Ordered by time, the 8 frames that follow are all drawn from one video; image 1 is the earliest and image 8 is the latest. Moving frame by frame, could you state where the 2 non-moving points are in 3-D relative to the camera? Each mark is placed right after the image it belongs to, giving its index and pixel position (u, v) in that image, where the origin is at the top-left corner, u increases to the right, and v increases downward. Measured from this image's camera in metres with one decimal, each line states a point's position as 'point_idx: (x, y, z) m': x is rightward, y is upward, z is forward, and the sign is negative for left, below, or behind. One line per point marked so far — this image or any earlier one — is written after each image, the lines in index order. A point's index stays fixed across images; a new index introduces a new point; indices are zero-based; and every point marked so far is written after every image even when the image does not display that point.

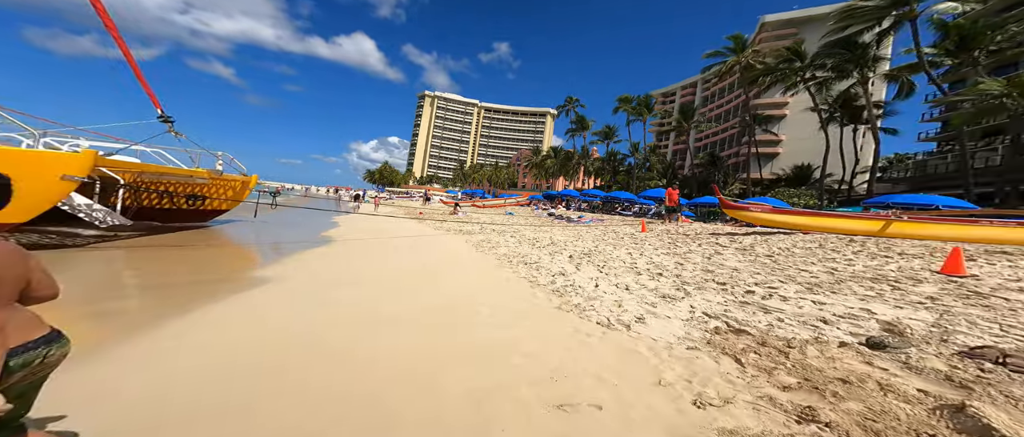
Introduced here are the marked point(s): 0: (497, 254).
0: (-0.4, -0.8, +7.6) m
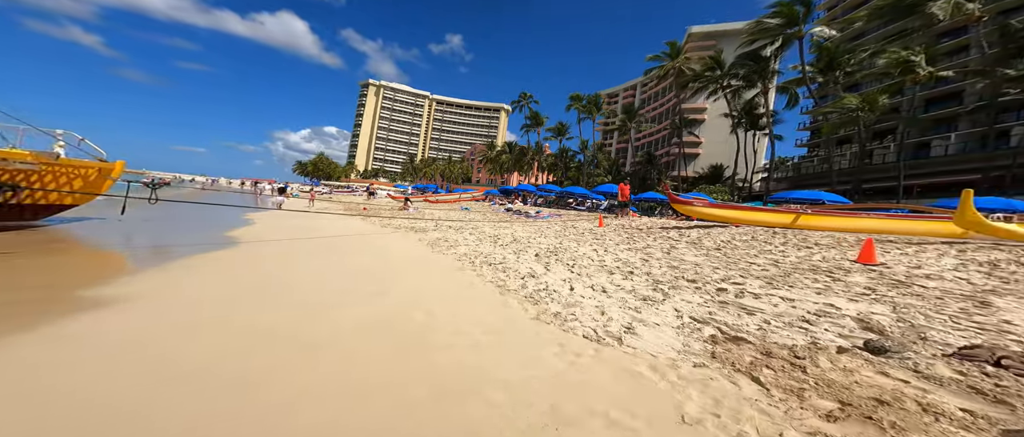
0: (-1.2, -0.7, +6.9) m
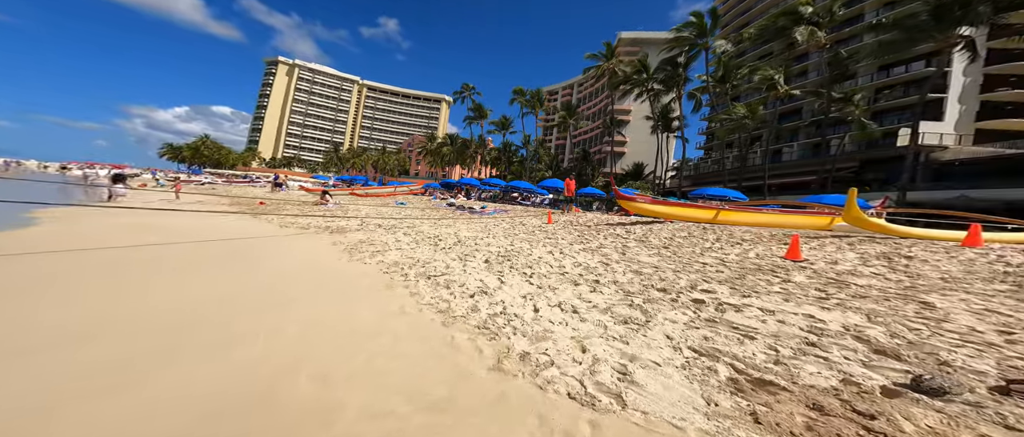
0: (-2.1, -0.7, +5.5) m
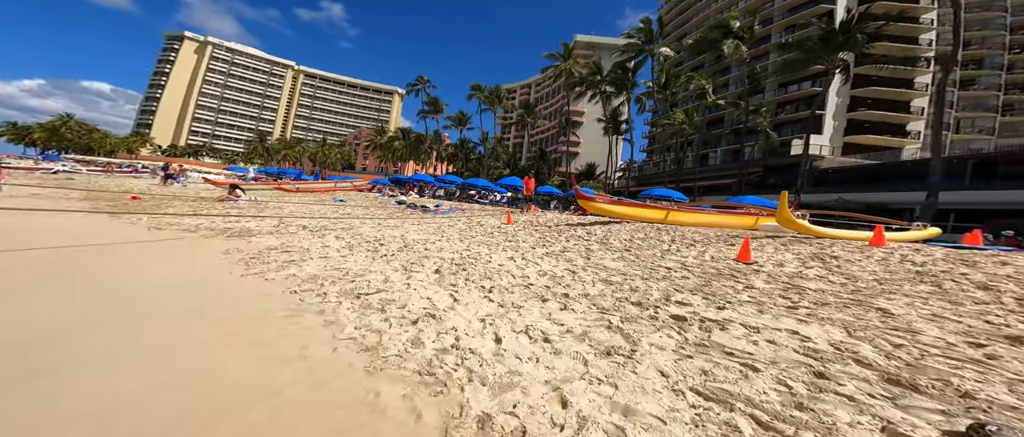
0: (-2.8, -0.7, +4.3) m
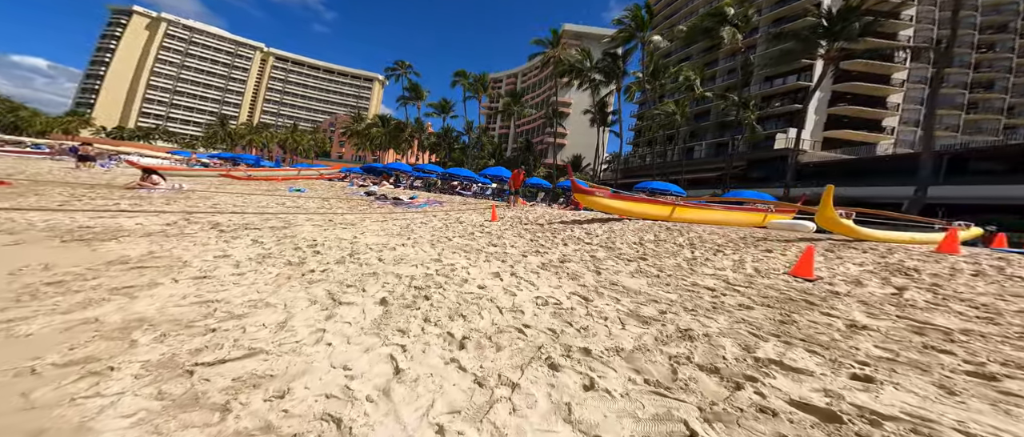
0: (-2.9, -0.7, +2.4) m
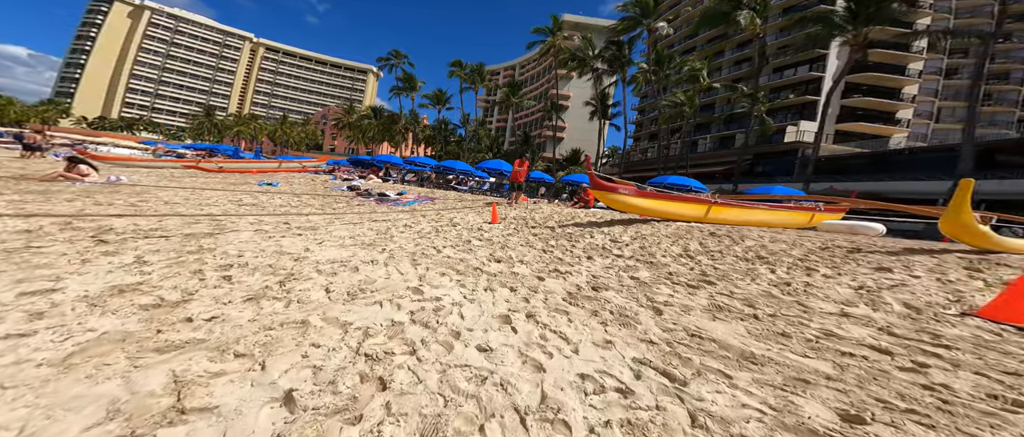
0: (-2.7, -0.8, +0.7) m
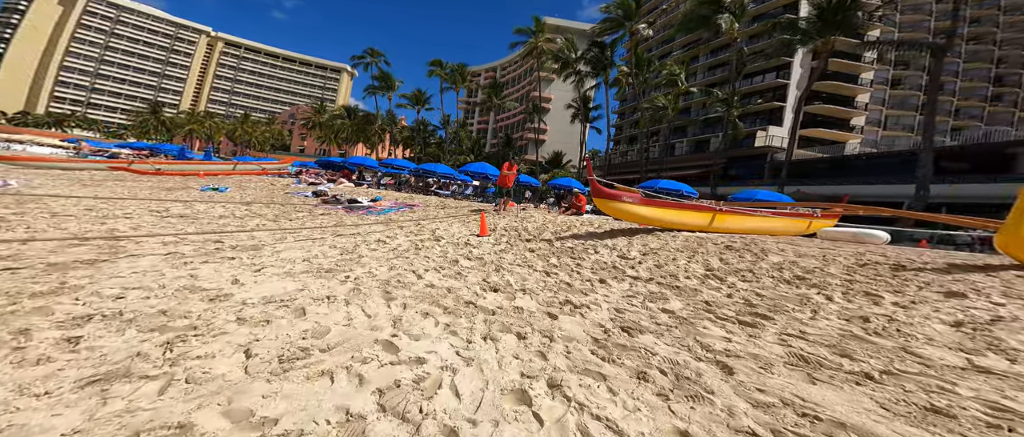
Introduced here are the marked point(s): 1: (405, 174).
0: (-2.4, -1.0, -0.5) m
1: (-5.6, +2.3, +17.8) m
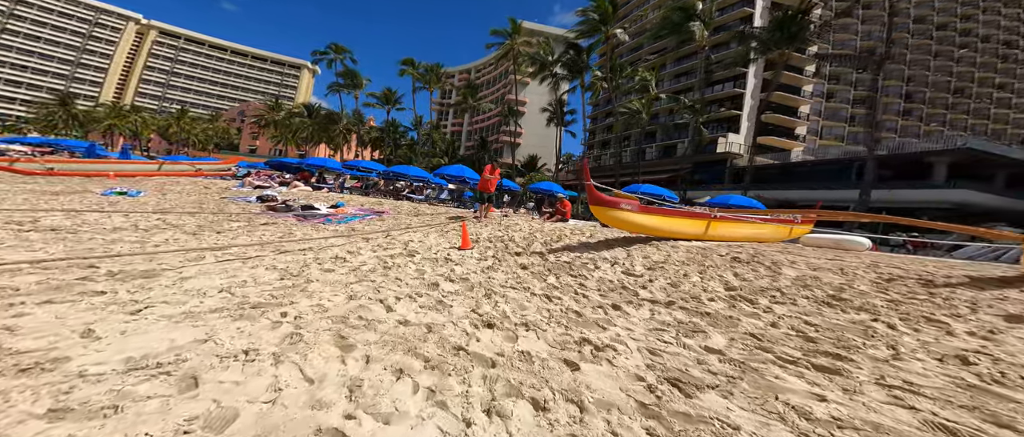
0: (-1.9, -1.1, -1.7) m
1: (-6.9, +2.0, +16.4) m
